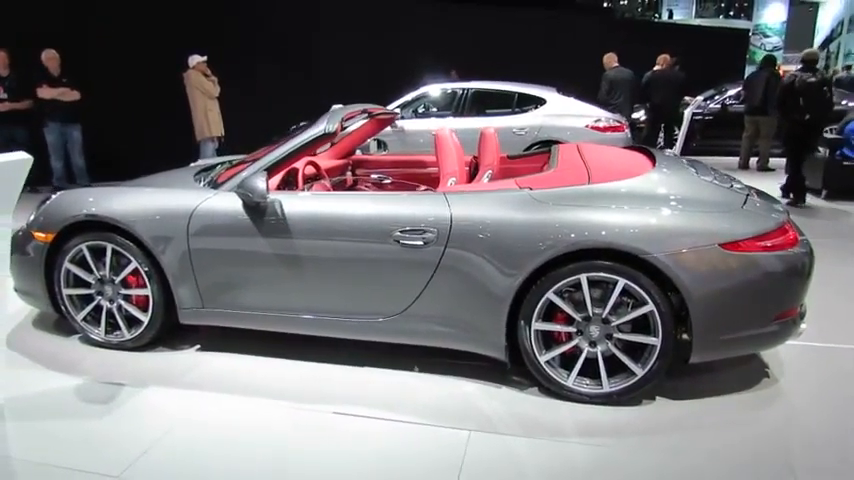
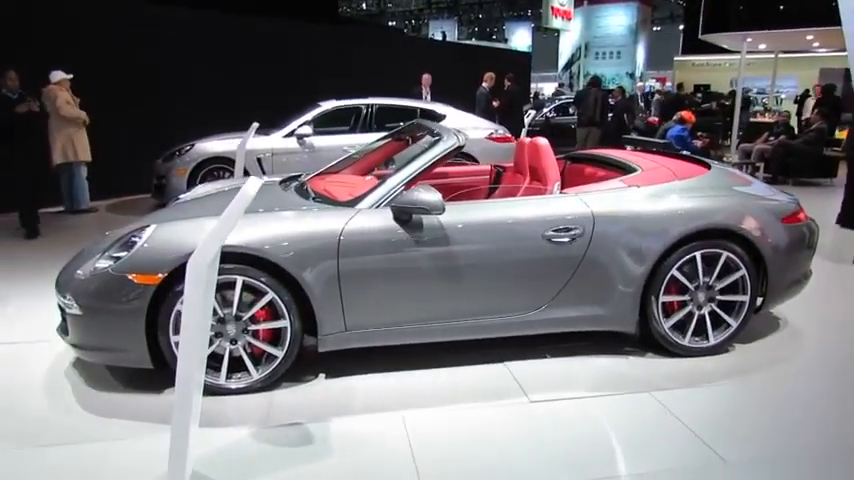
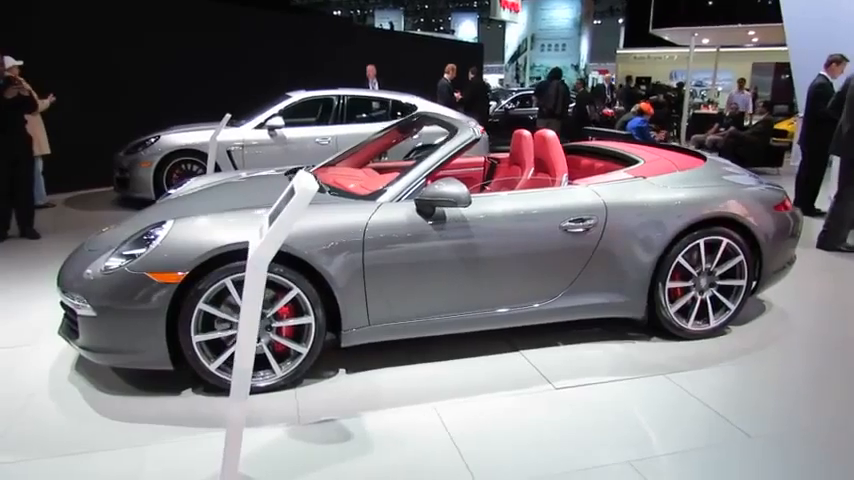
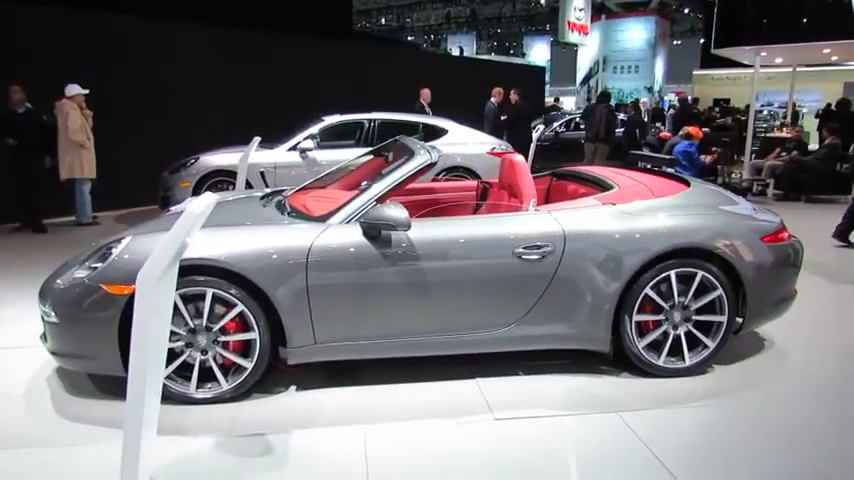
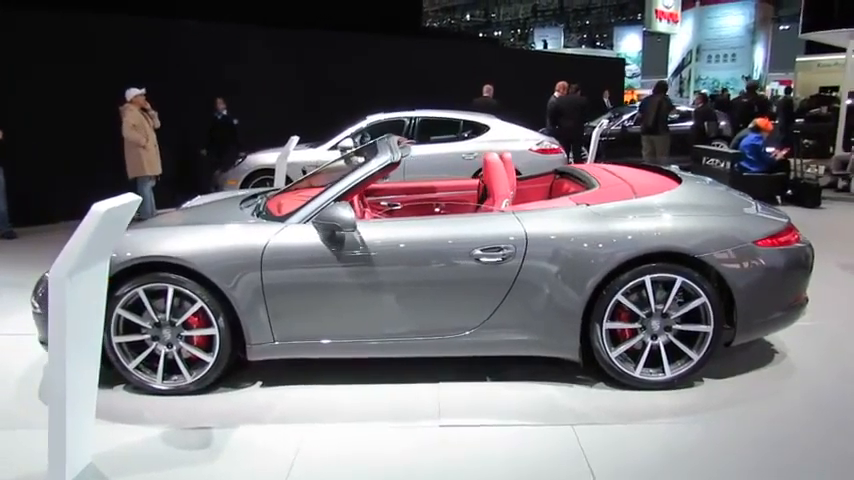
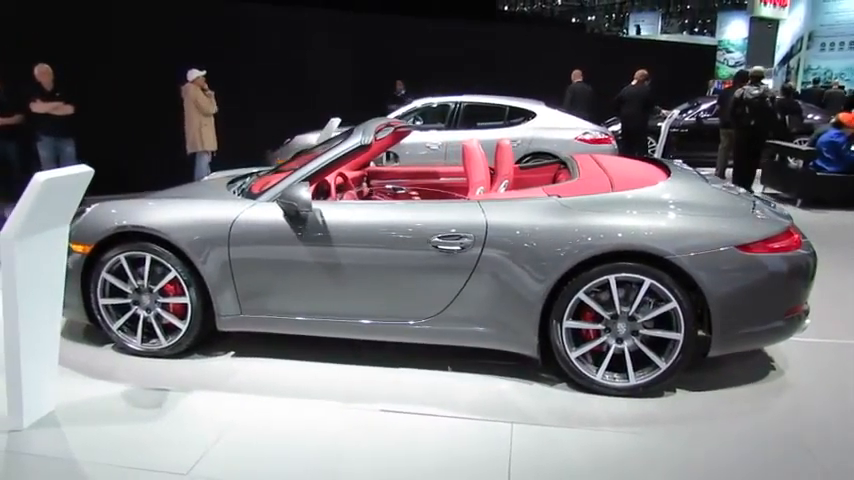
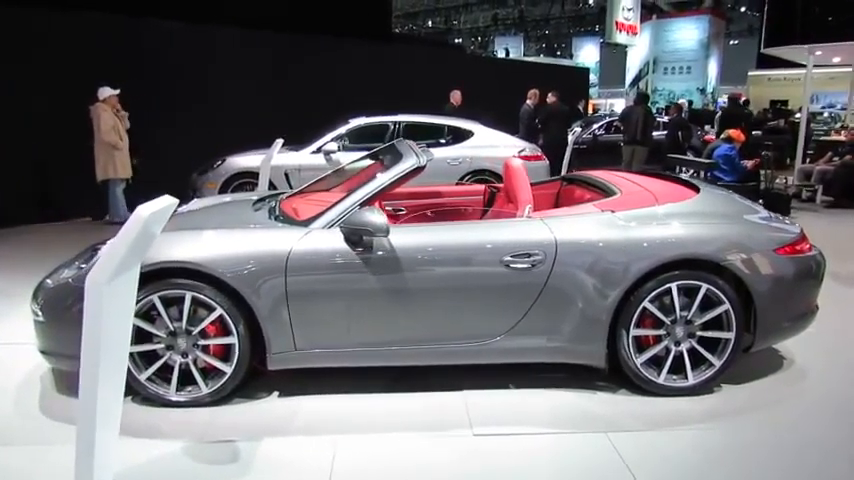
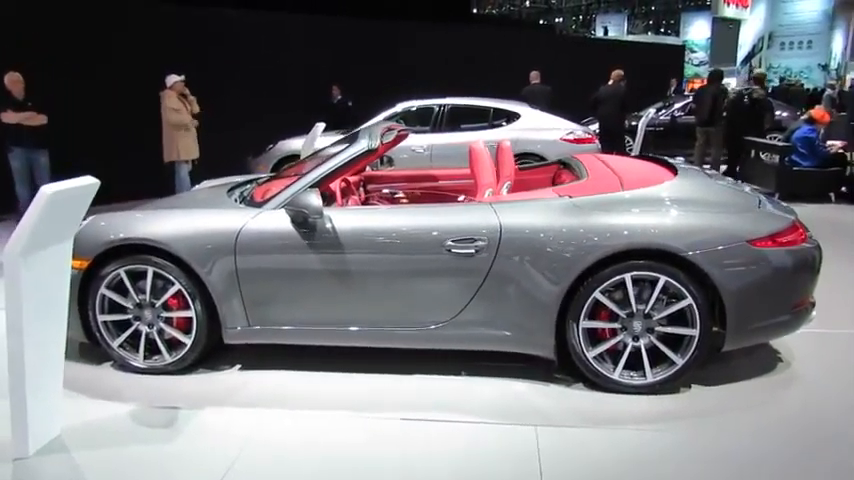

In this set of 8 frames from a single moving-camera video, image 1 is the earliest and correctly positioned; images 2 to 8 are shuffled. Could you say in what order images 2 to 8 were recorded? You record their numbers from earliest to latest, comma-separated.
6, 8, 5, 7, 4, 2, 3
